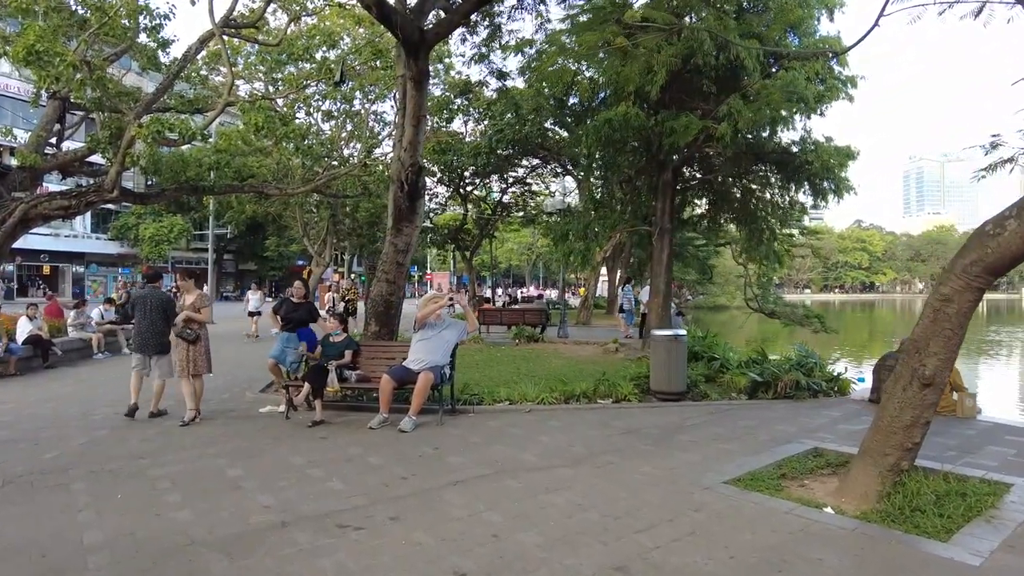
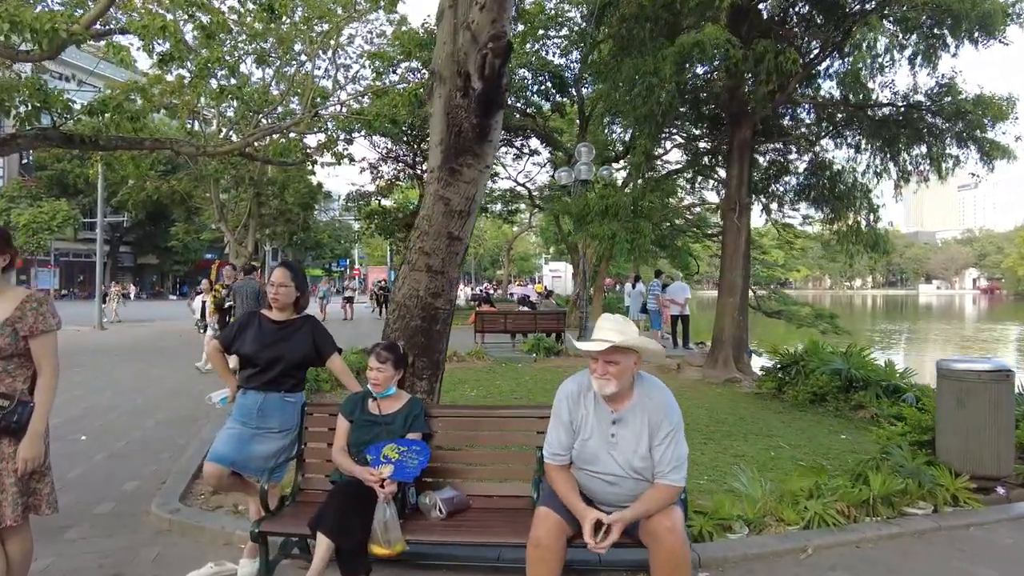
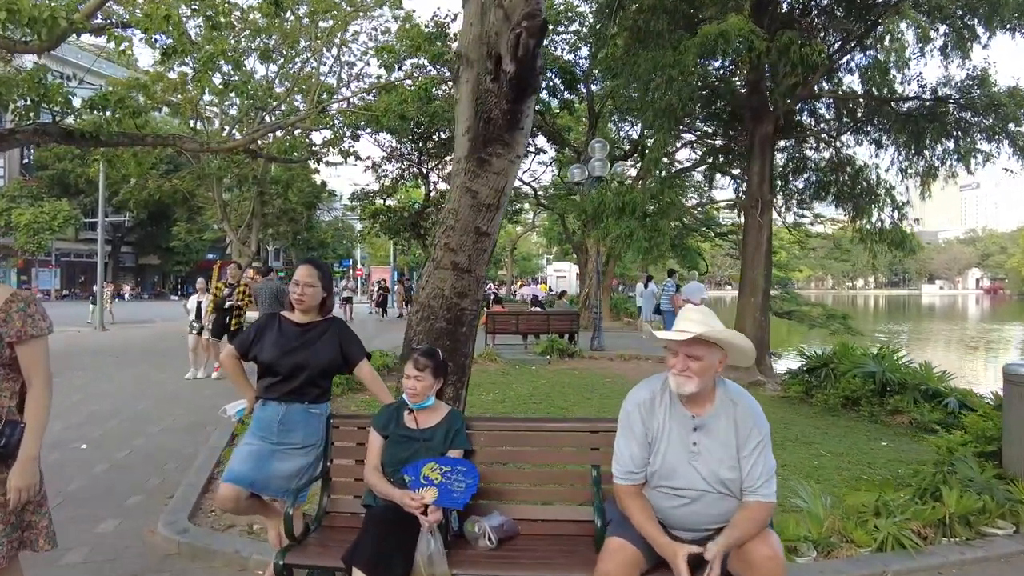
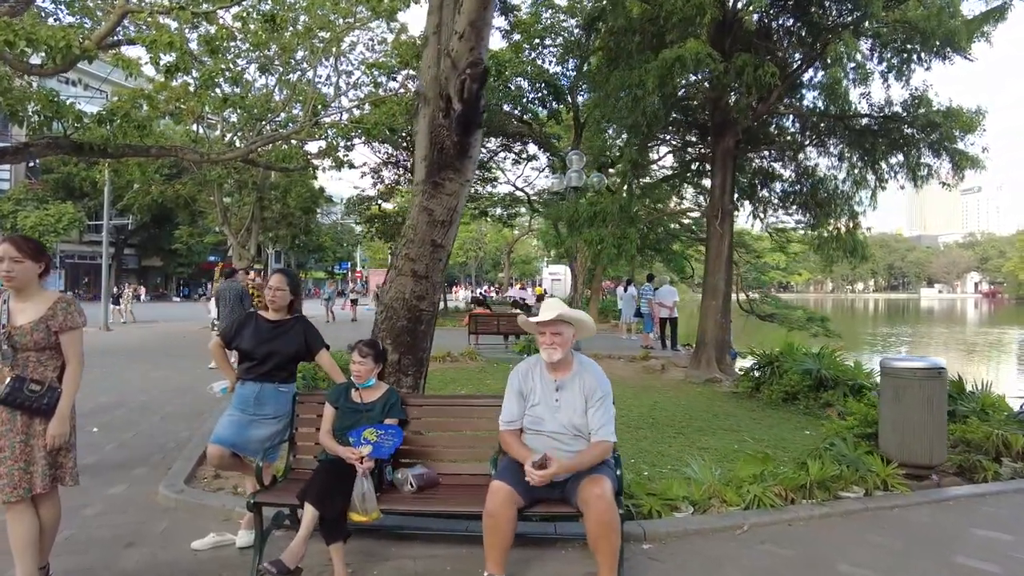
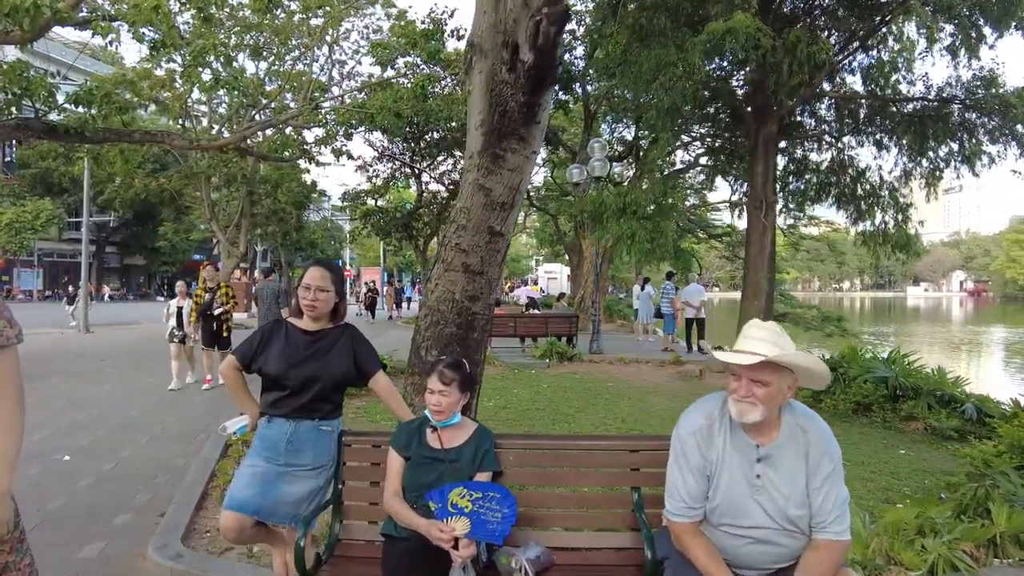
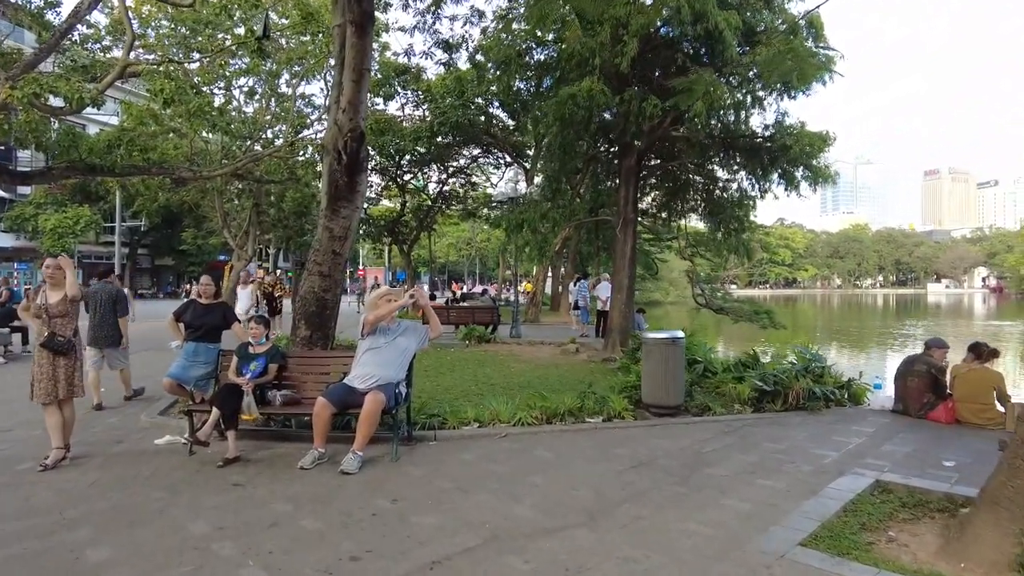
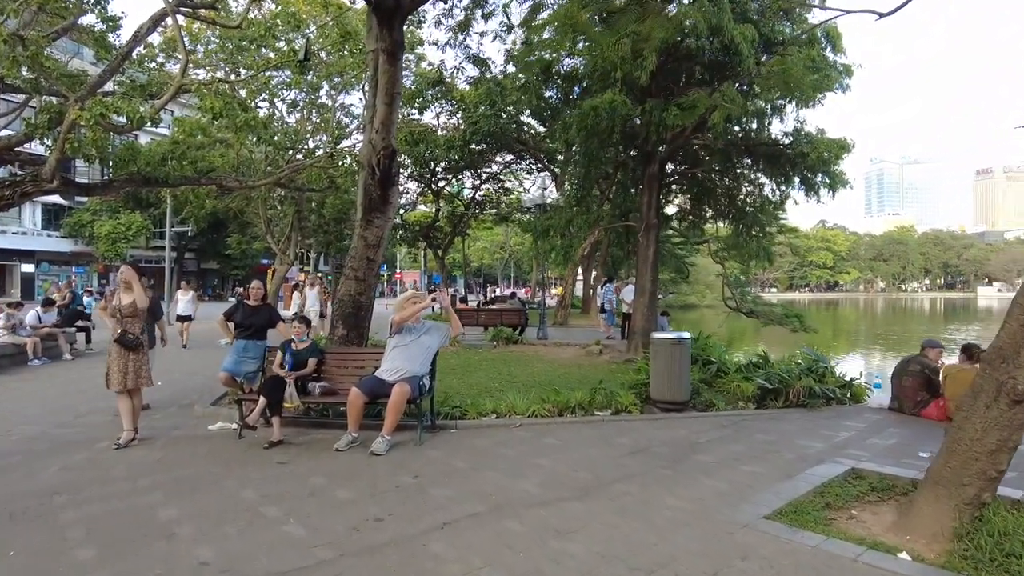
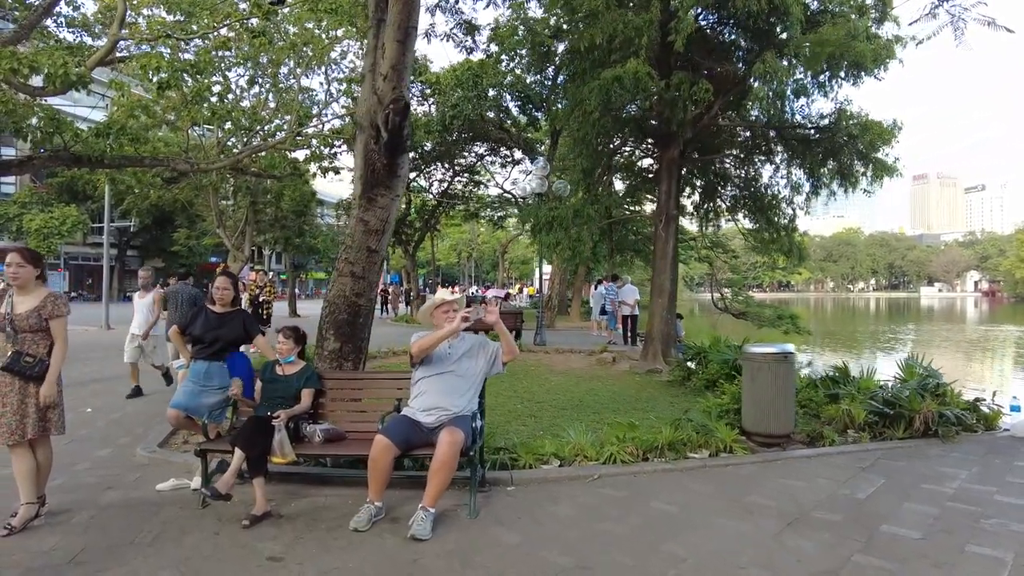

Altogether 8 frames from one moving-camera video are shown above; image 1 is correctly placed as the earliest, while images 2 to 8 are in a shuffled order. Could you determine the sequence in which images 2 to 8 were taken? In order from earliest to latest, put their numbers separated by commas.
7, 6, 8, 4, 2, 3, 5
